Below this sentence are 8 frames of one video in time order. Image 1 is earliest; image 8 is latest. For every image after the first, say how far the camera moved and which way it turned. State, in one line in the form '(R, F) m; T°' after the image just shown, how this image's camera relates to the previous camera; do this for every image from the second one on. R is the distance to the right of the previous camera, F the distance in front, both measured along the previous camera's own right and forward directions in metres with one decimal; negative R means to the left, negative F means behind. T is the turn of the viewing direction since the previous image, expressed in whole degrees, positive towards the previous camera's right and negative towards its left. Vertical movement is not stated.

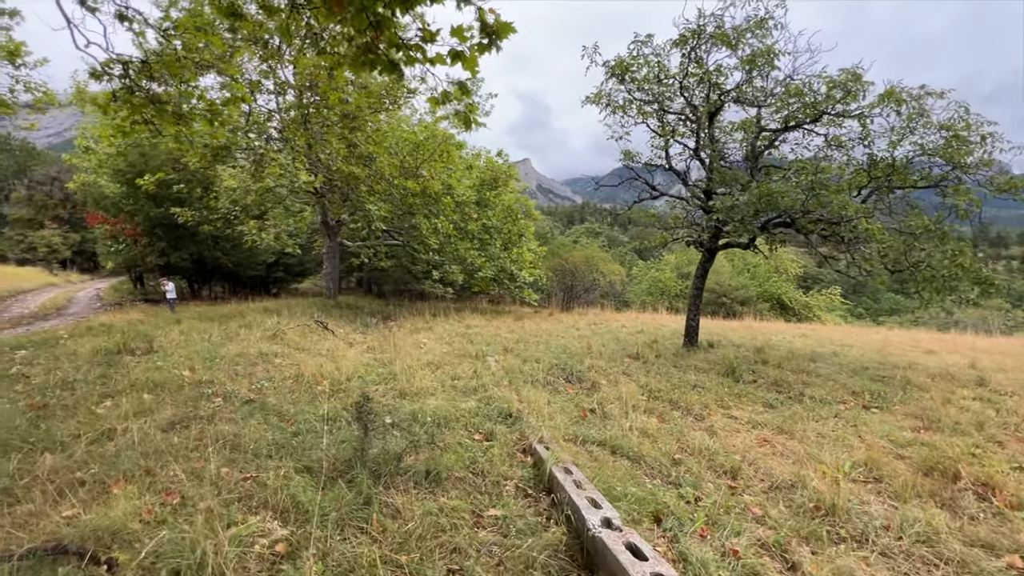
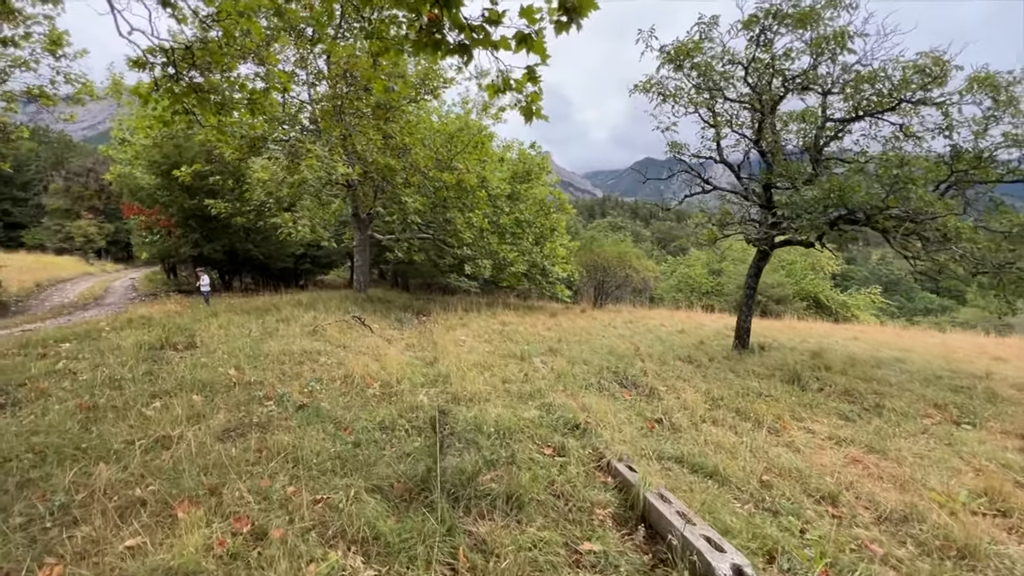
(-0.5, +0.4) m; -2°
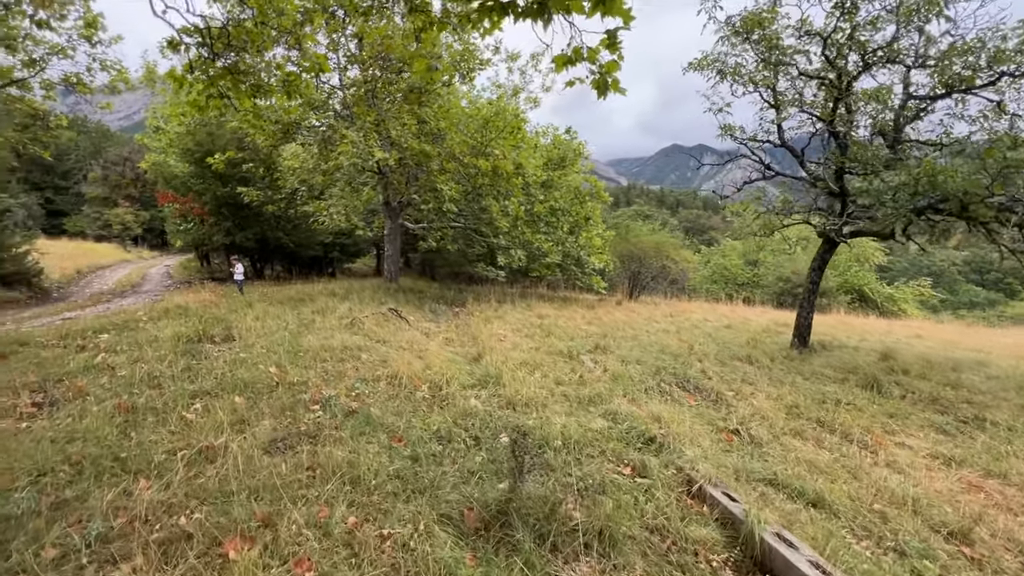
(-0.4, +0.5) m; -3°
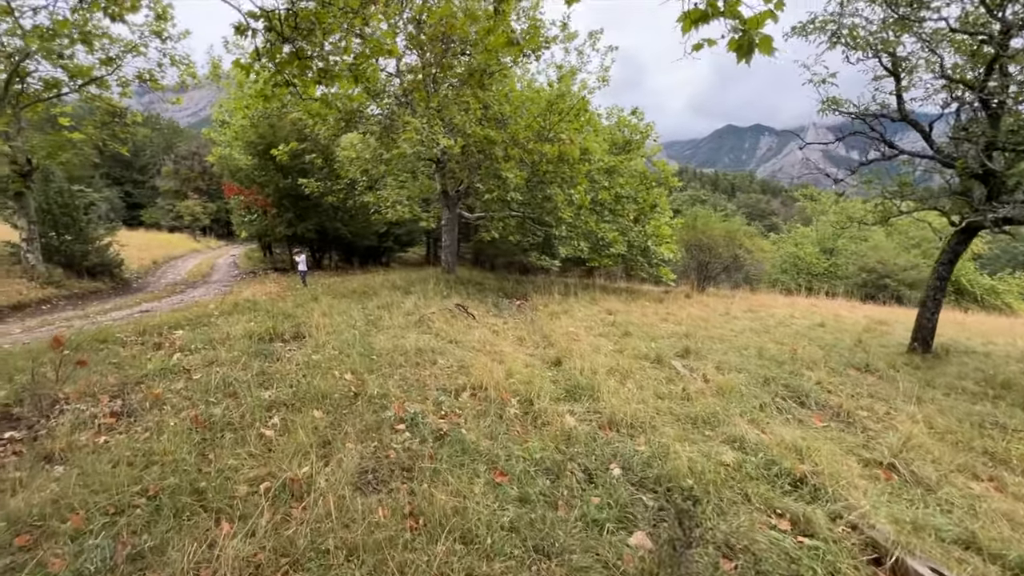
(-0.5, +0.6) m; -5°
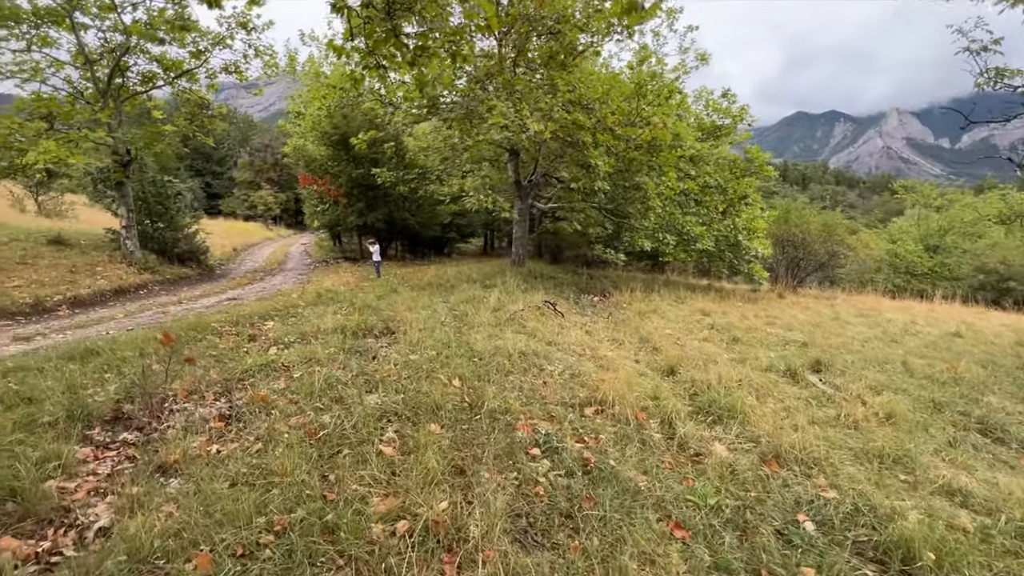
(-0.8, +0.6) m; -6°
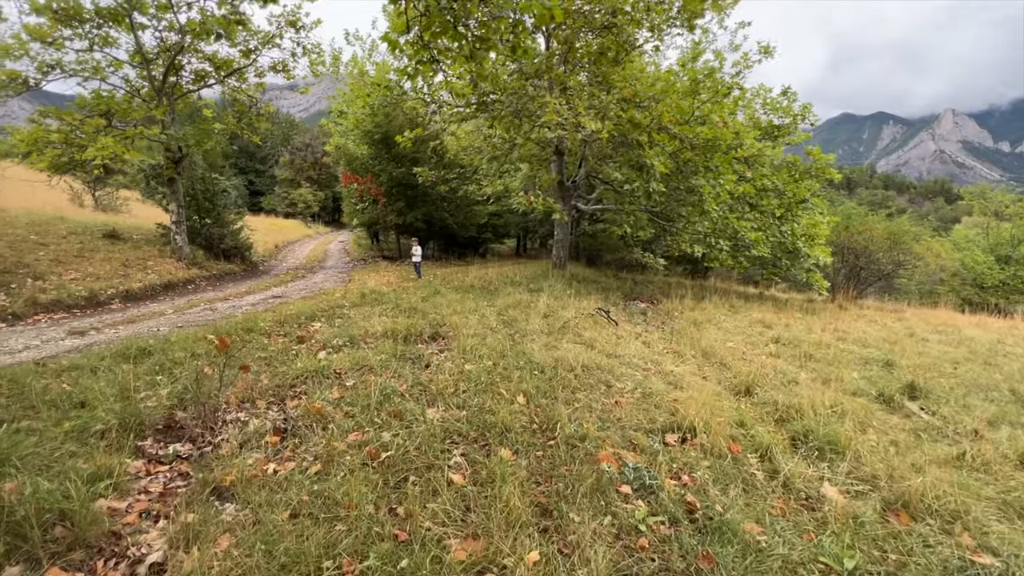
(-0.4, +0.4) m; -4°
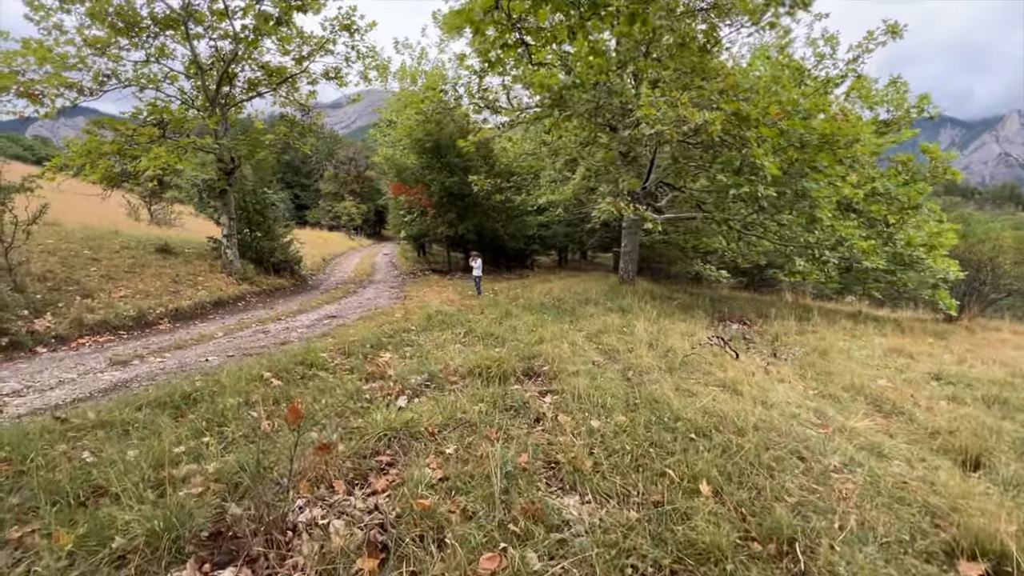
(-0.9, +1.2) m; -4°
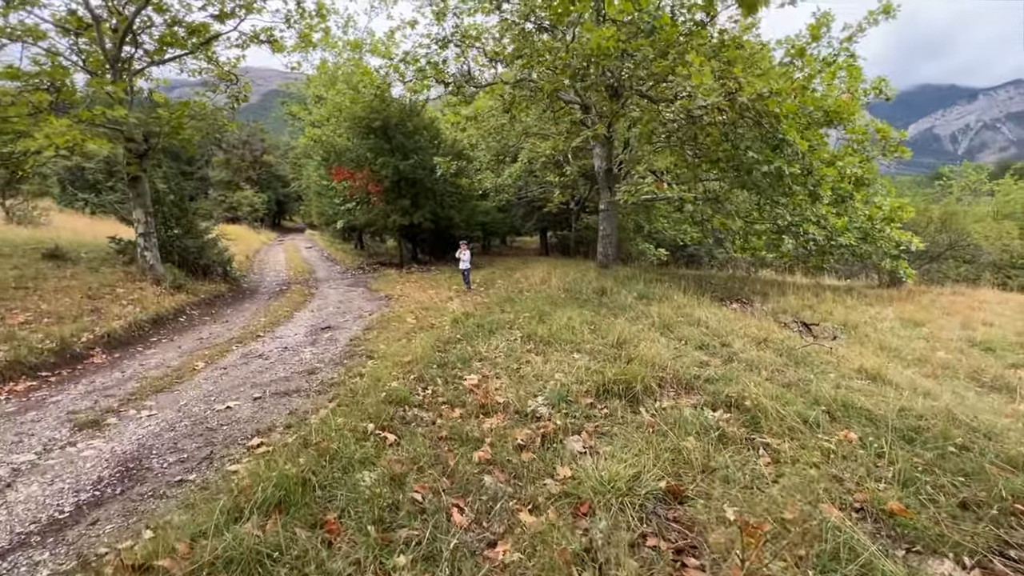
(-2.1, +1.2) m; +11°
